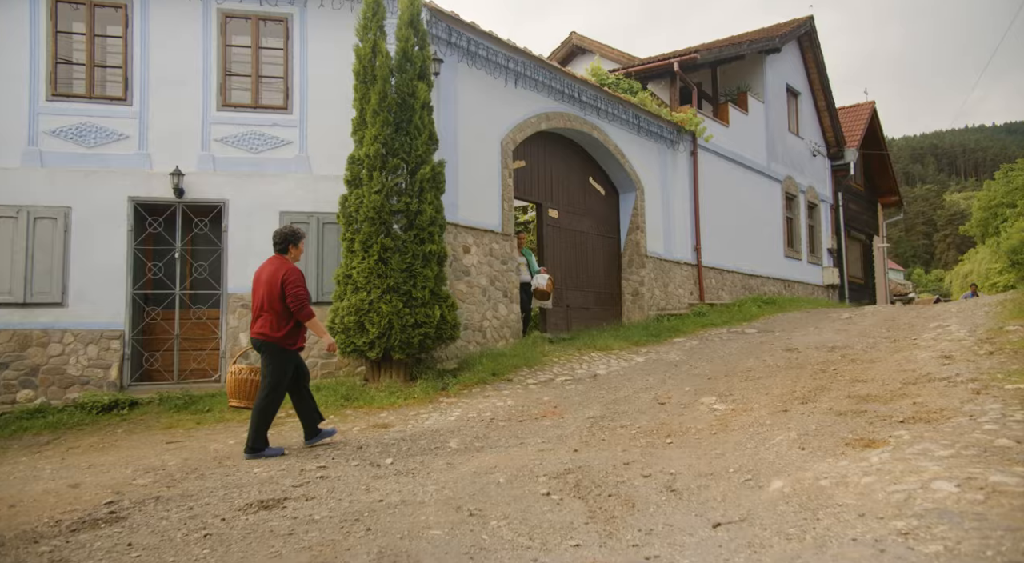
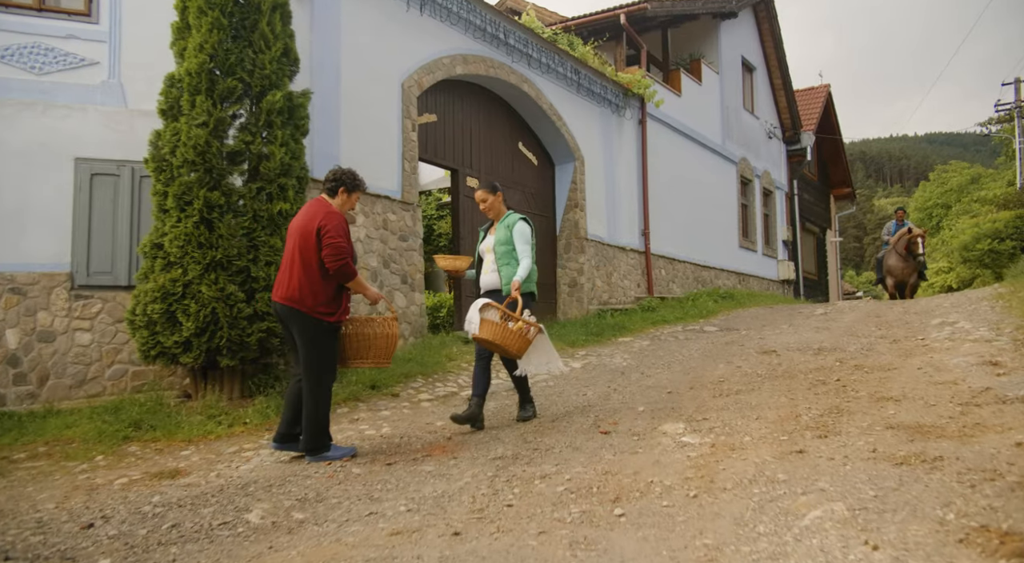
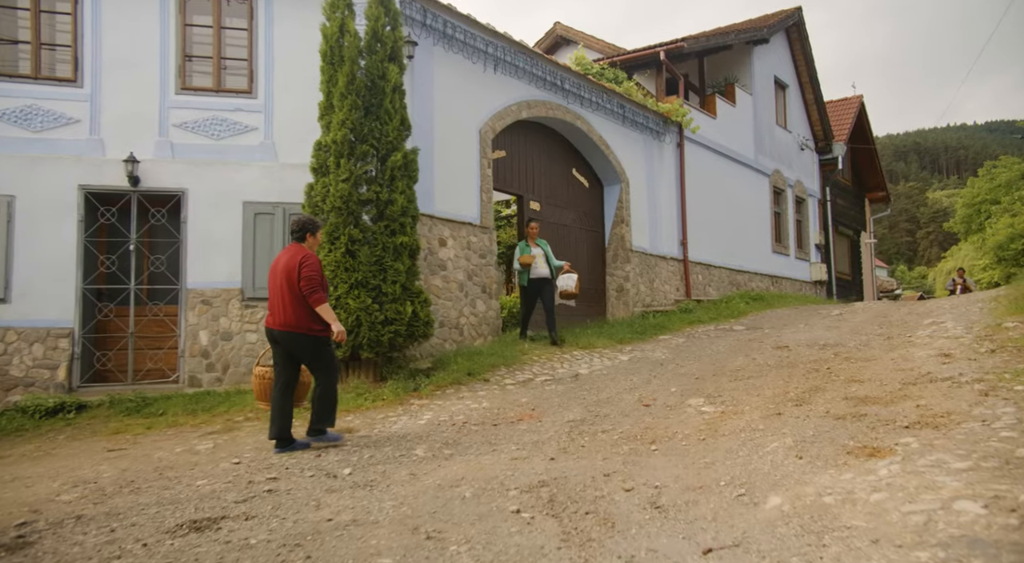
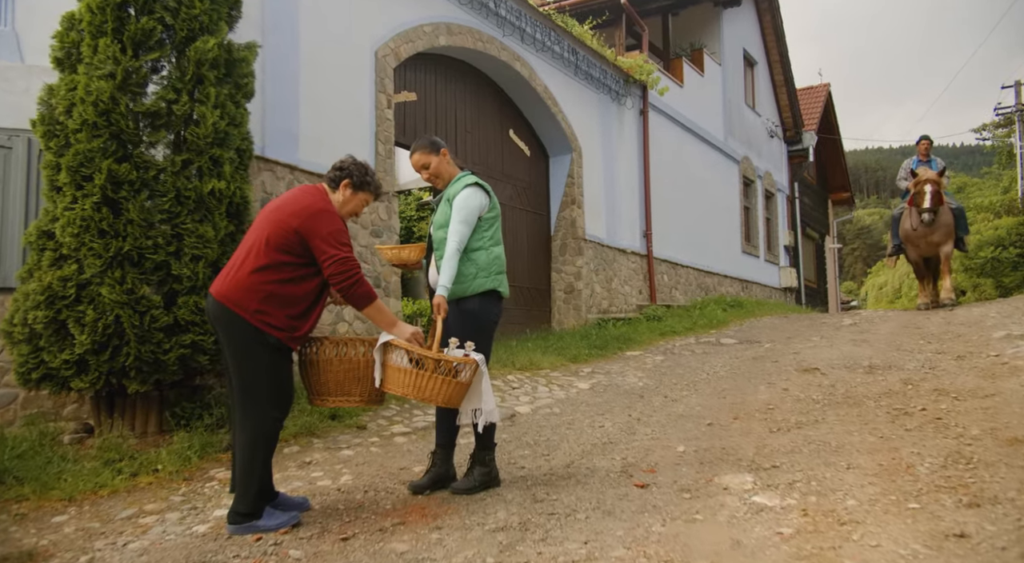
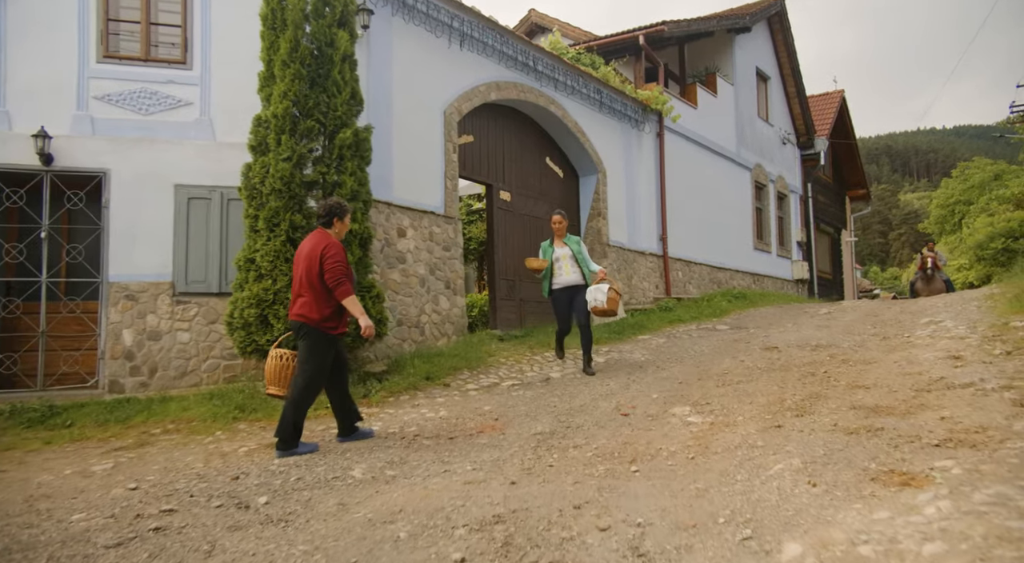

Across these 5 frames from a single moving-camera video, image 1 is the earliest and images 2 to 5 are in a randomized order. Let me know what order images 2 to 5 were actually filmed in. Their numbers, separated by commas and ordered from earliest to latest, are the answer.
3, 5, 2, 4
